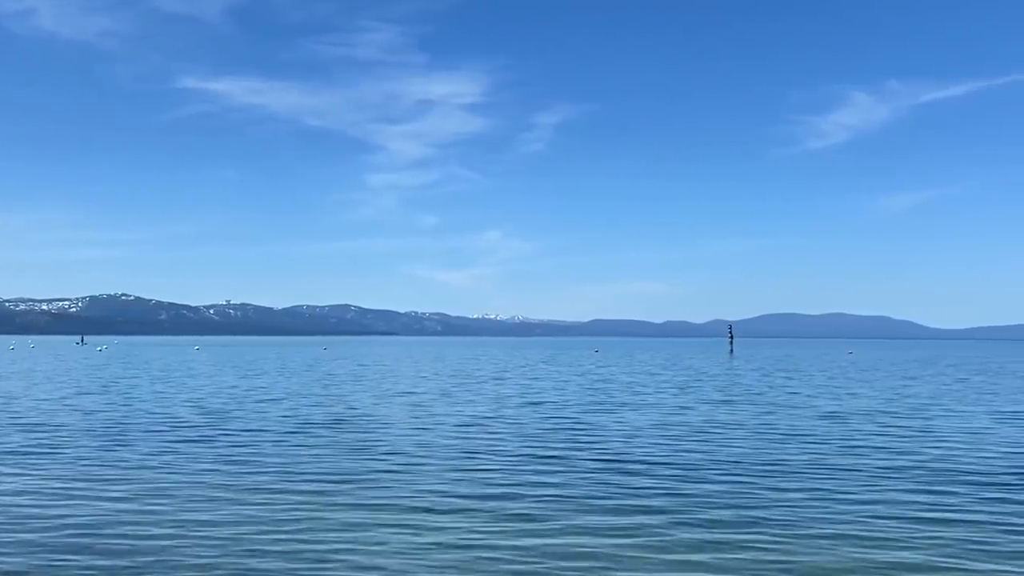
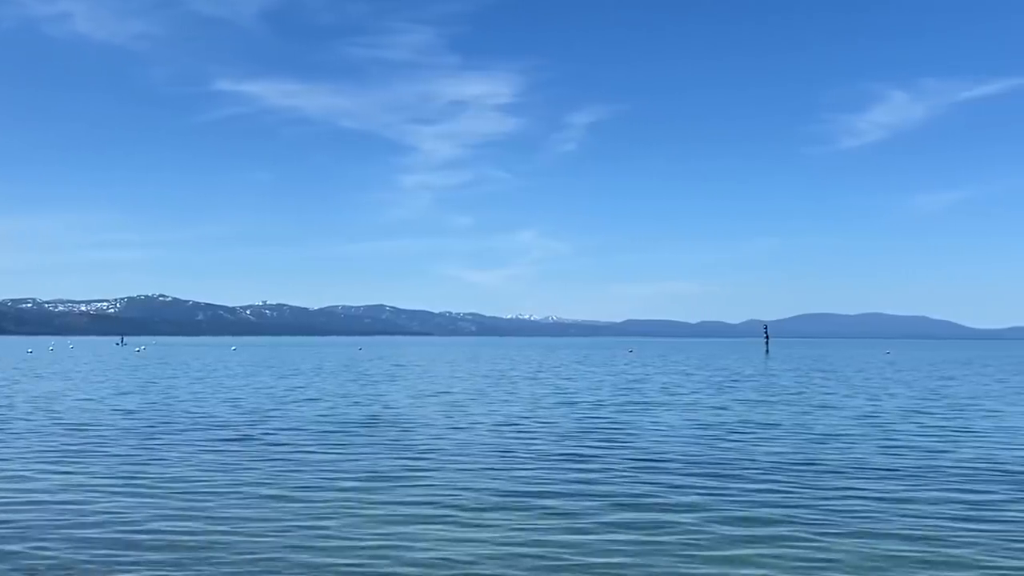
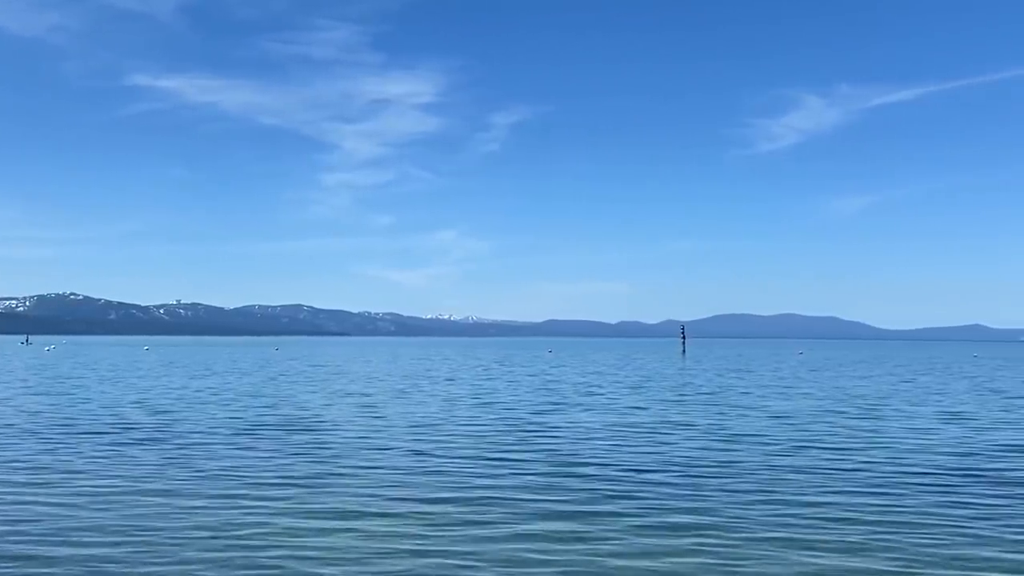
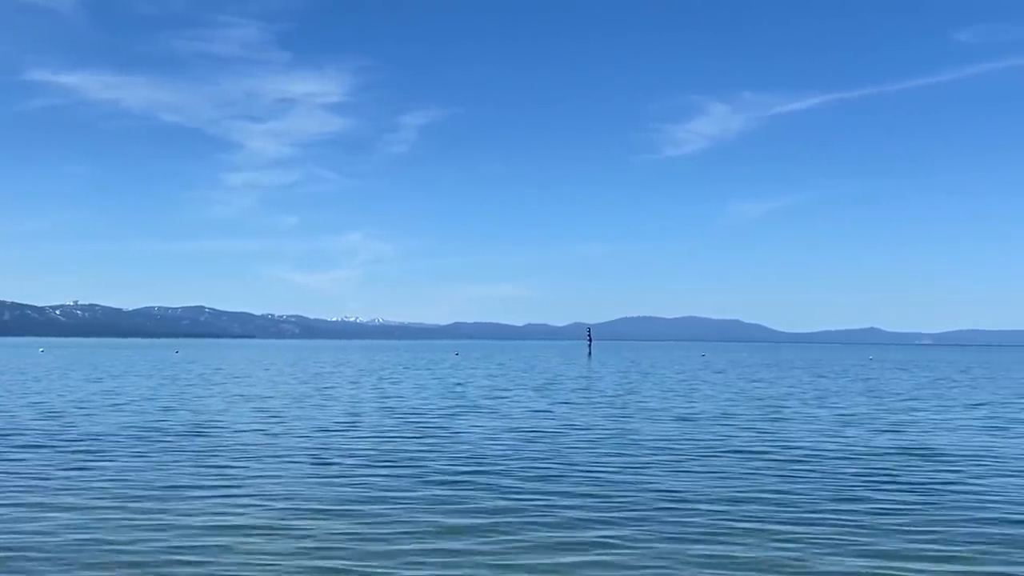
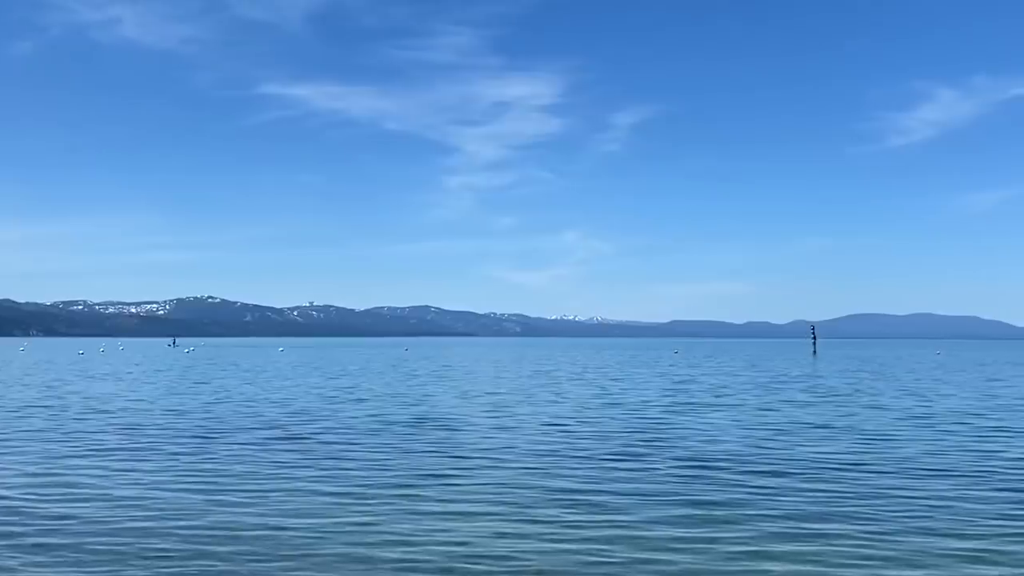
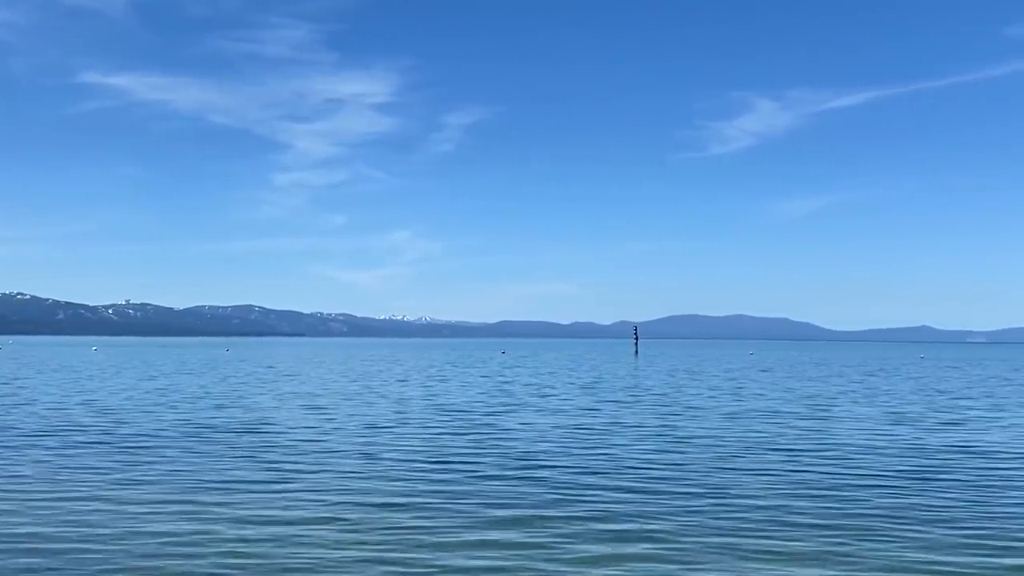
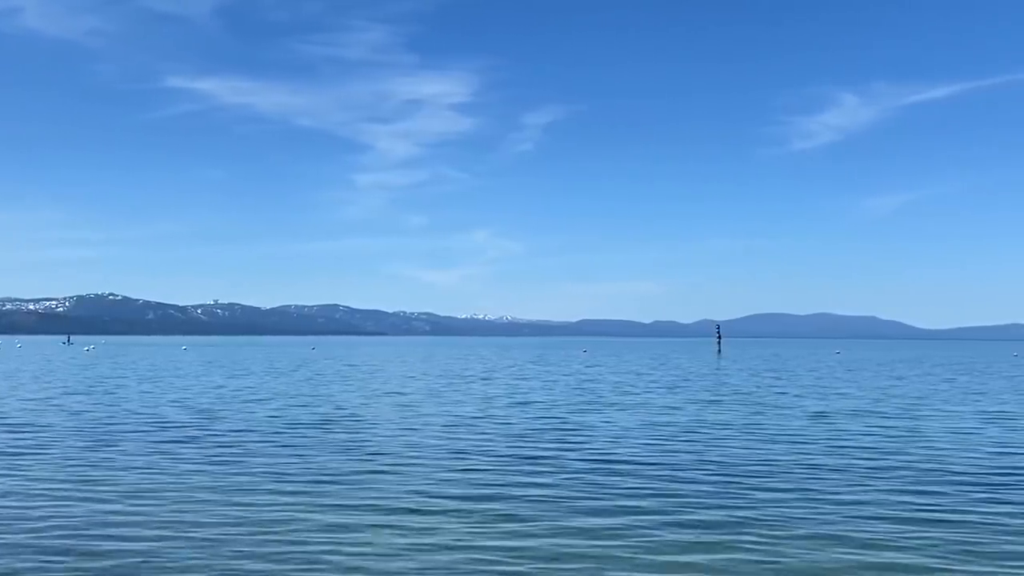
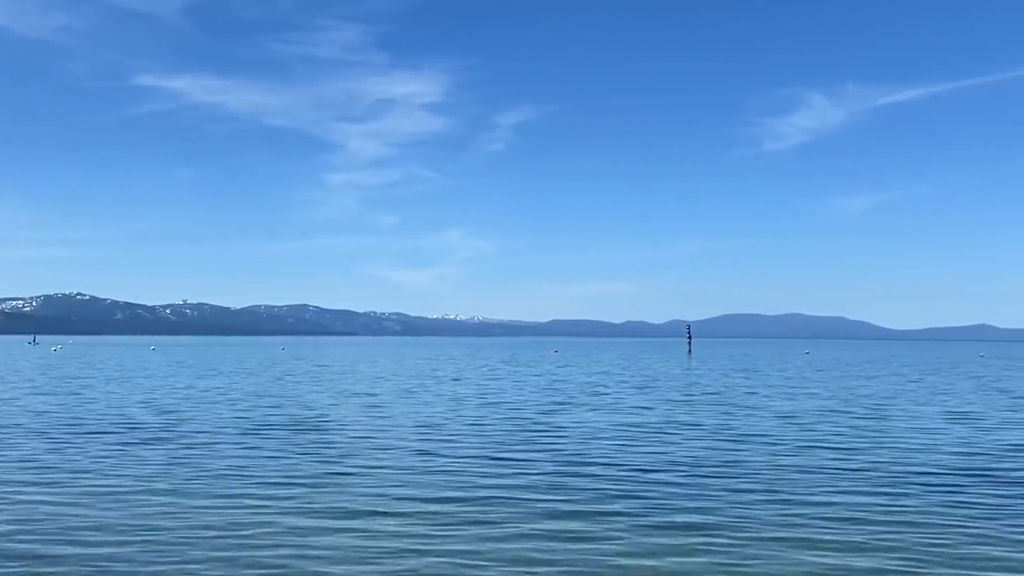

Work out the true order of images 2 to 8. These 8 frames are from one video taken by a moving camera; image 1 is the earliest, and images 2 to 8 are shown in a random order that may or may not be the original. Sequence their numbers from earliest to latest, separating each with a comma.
3, 6, 4, 5, 2, 7, 8
